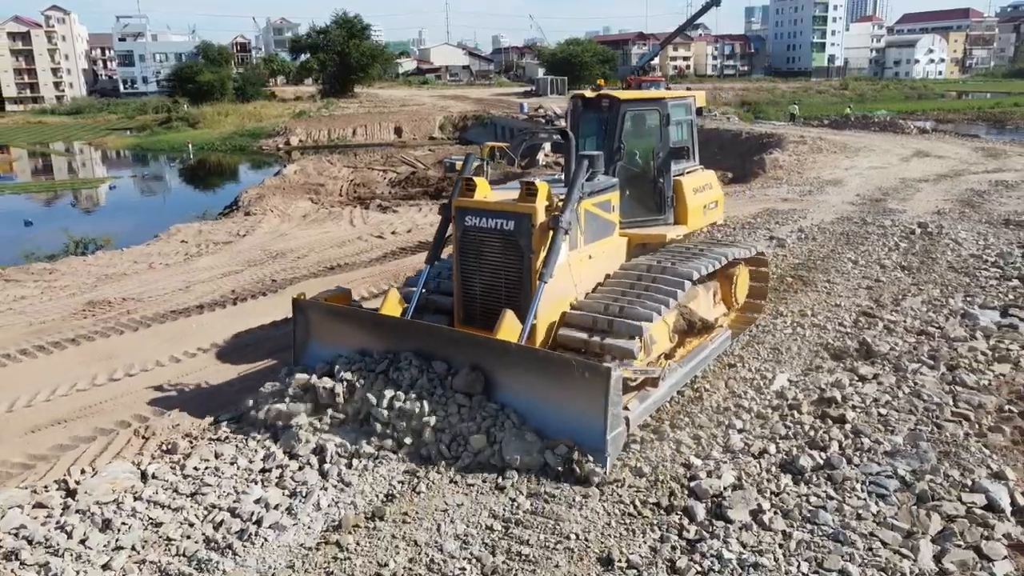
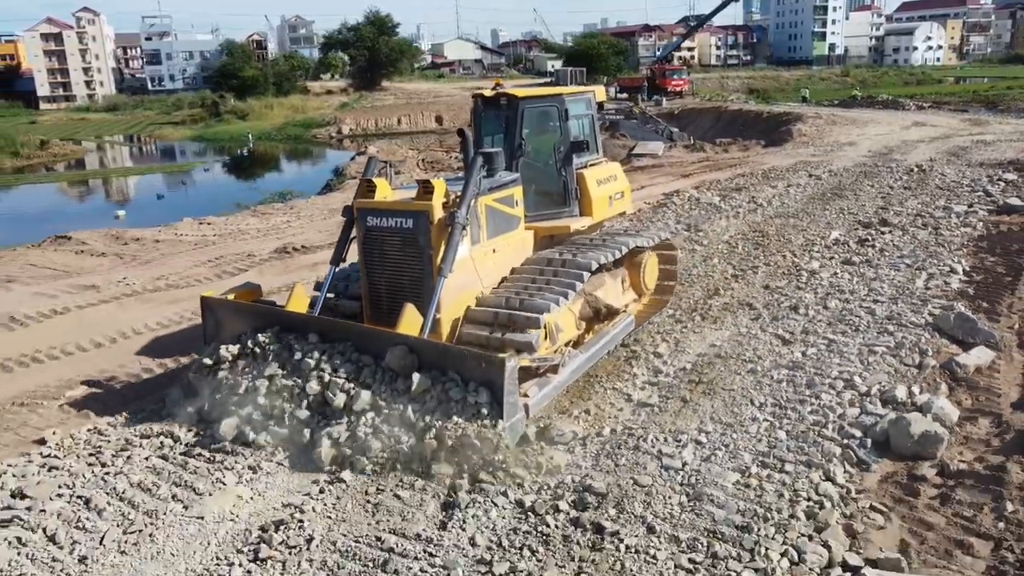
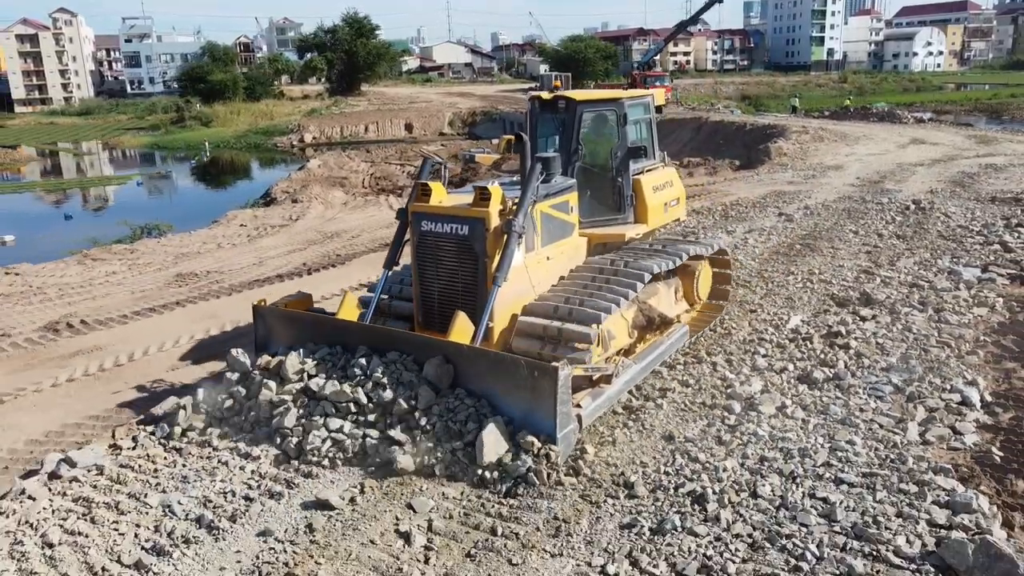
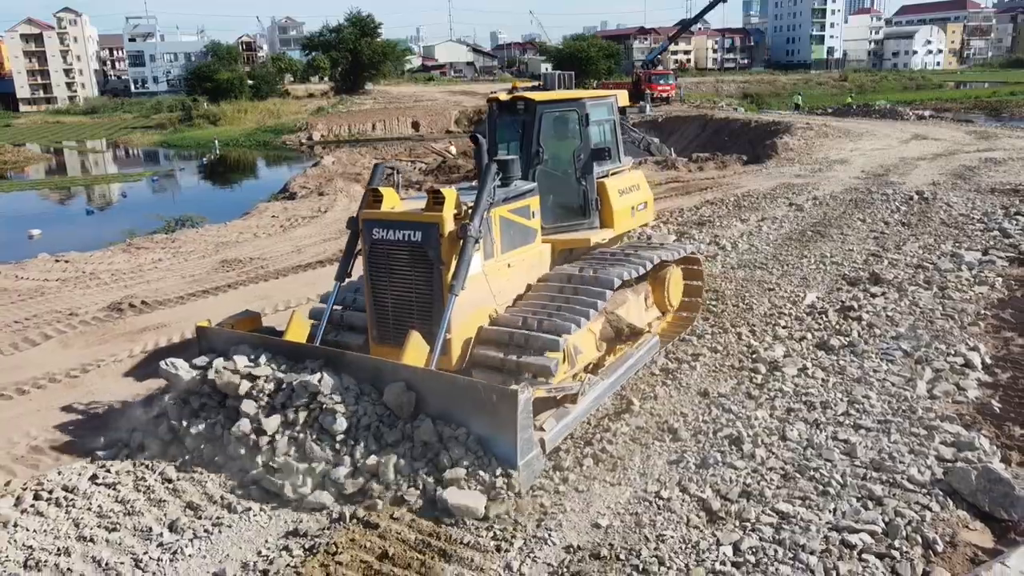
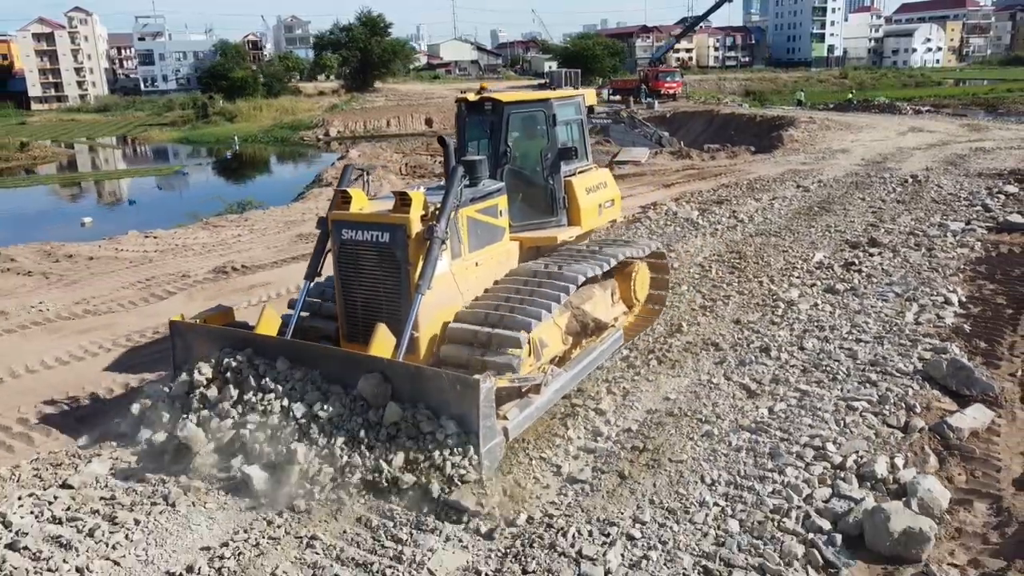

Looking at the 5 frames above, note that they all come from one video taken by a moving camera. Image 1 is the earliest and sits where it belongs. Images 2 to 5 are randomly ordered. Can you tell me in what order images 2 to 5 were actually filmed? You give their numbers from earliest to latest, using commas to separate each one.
3, 4, 5, 2
